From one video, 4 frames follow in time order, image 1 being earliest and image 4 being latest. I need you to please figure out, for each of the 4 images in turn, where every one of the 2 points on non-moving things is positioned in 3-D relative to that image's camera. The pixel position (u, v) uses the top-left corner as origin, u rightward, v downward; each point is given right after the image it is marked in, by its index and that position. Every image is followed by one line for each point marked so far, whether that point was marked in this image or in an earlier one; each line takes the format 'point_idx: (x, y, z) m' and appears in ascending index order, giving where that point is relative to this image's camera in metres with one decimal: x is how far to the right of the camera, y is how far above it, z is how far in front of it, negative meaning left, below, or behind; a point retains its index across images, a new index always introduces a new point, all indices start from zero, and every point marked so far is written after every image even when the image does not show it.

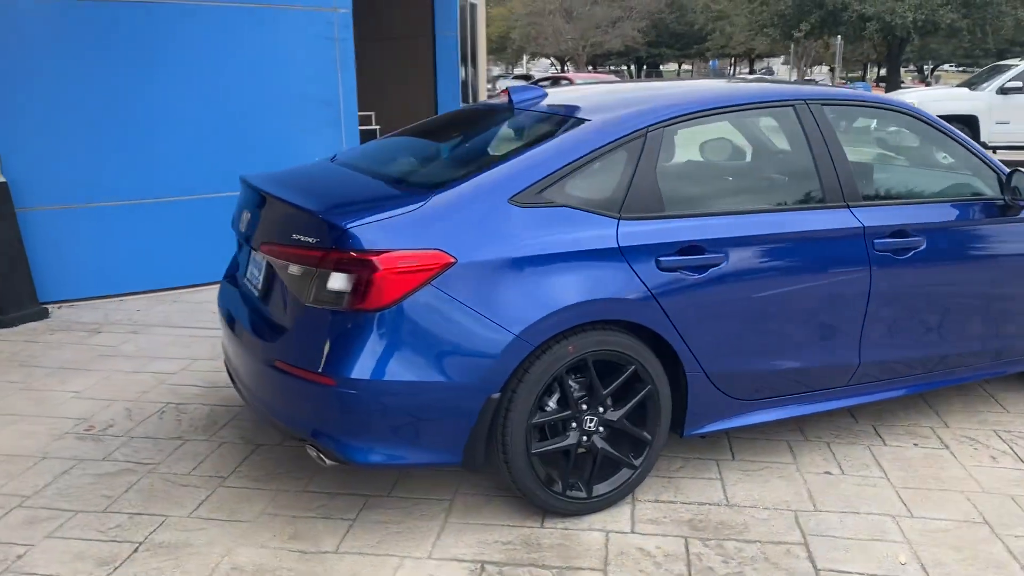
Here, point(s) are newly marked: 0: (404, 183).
0: (-0.4, +0.4, +3.6) m
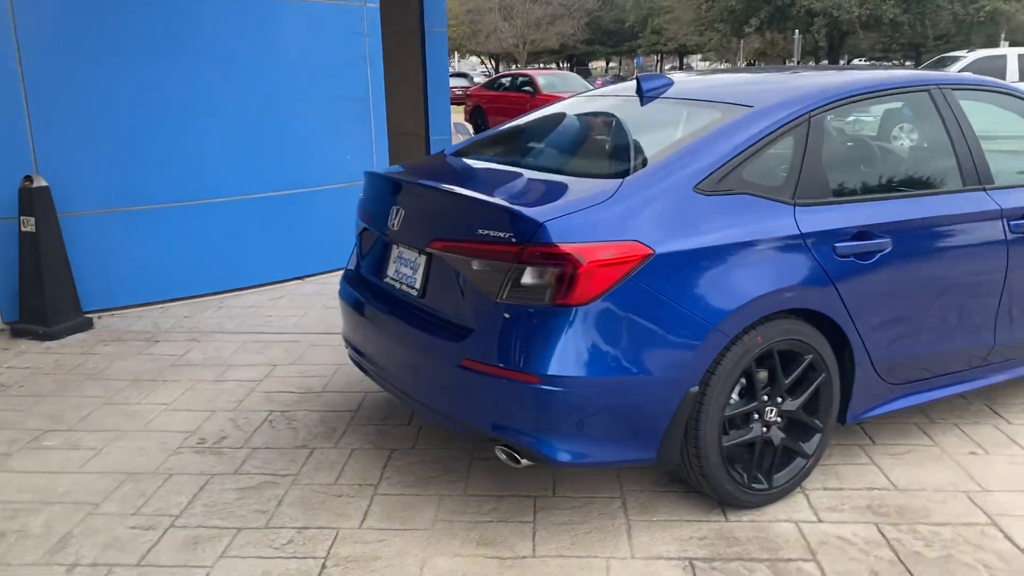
0: (+0.2, +0.5, +3.5) m
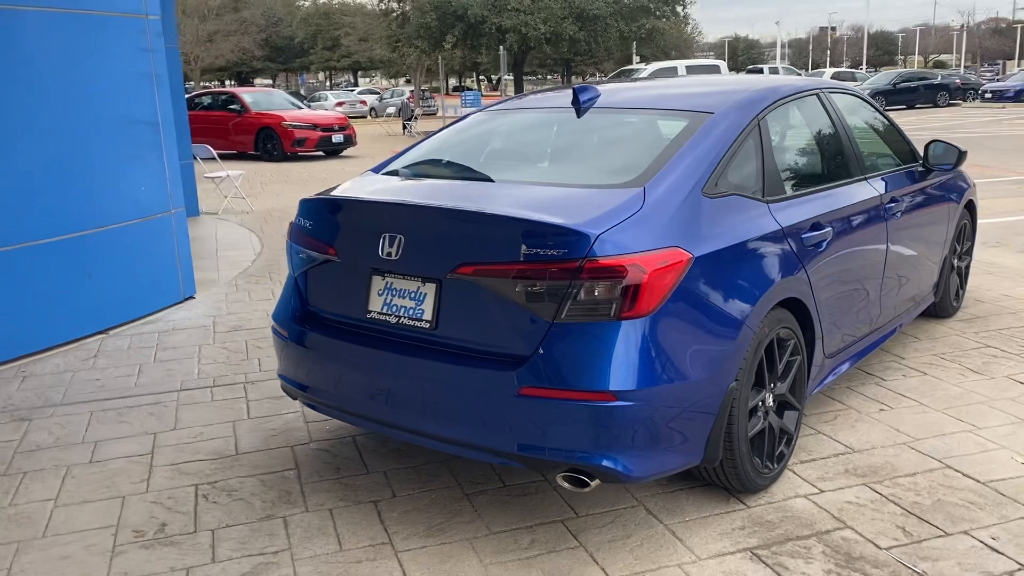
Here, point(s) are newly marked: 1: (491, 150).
0: (+0.1, +0.4, +3.5) m
1: (0.0, +0.6, +4.0) m
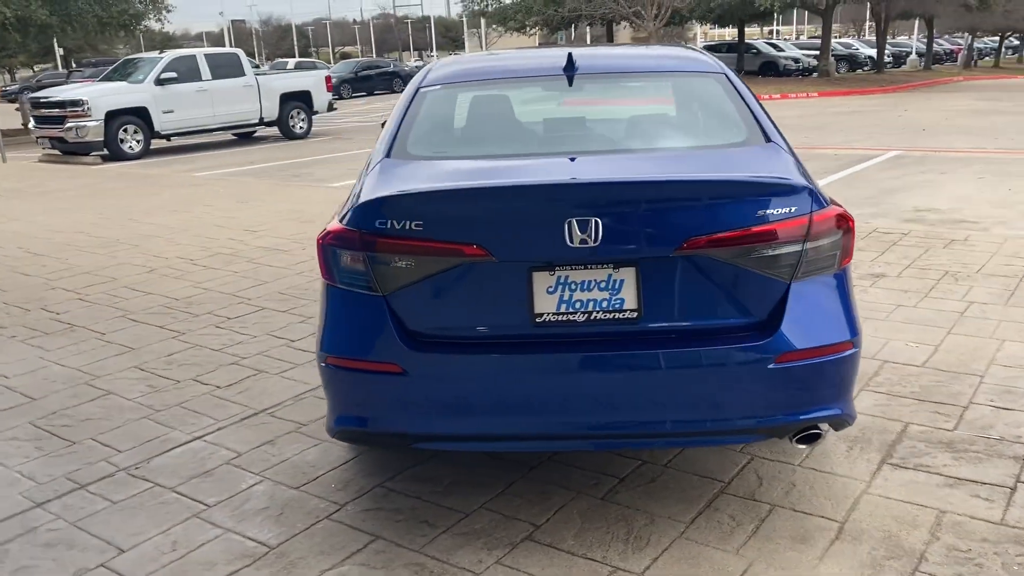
0: (+0.4, +0.5, +3.2) m
1: (-0.1, +0.7, +3.6) m
